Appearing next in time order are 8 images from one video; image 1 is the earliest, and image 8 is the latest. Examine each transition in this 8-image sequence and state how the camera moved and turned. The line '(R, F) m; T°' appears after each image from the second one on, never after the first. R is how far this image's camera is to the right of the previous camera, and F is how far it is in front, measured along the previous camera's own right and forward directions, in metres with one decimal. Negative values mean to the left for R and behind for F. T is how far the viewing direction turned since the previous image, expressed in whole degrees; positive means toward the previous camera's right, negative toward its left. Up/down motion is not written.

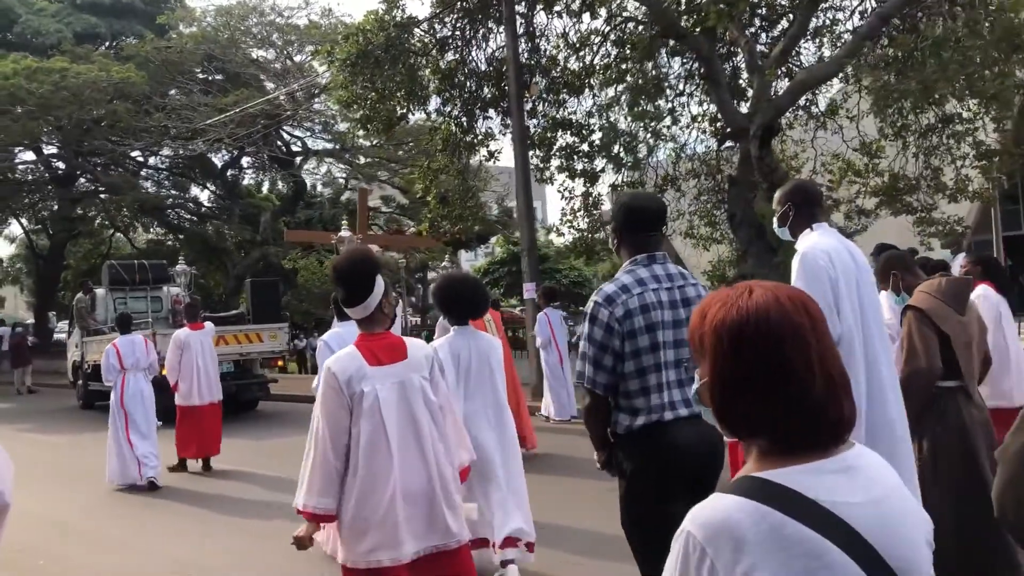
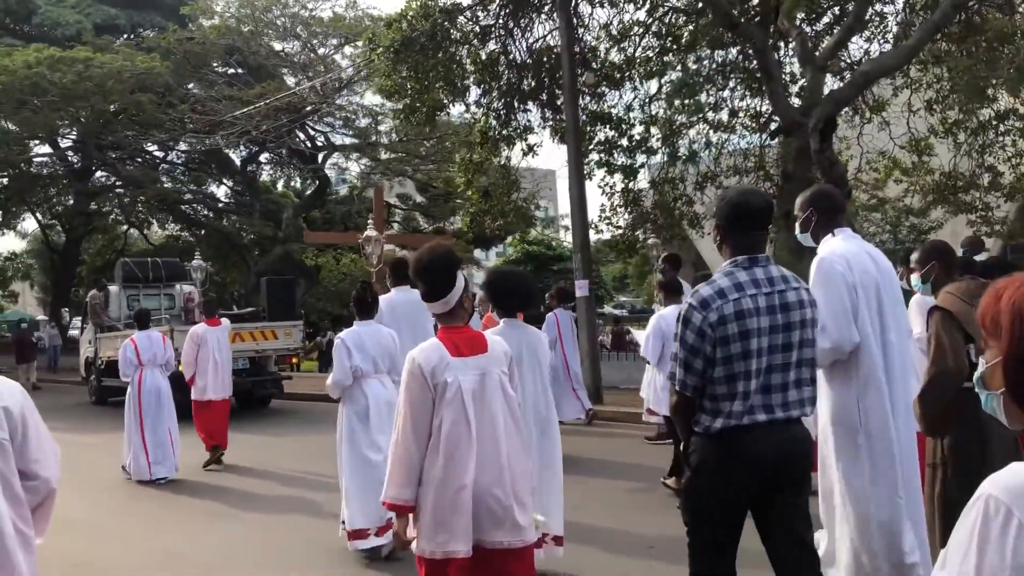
(-0.5, +0.4) m; 0°
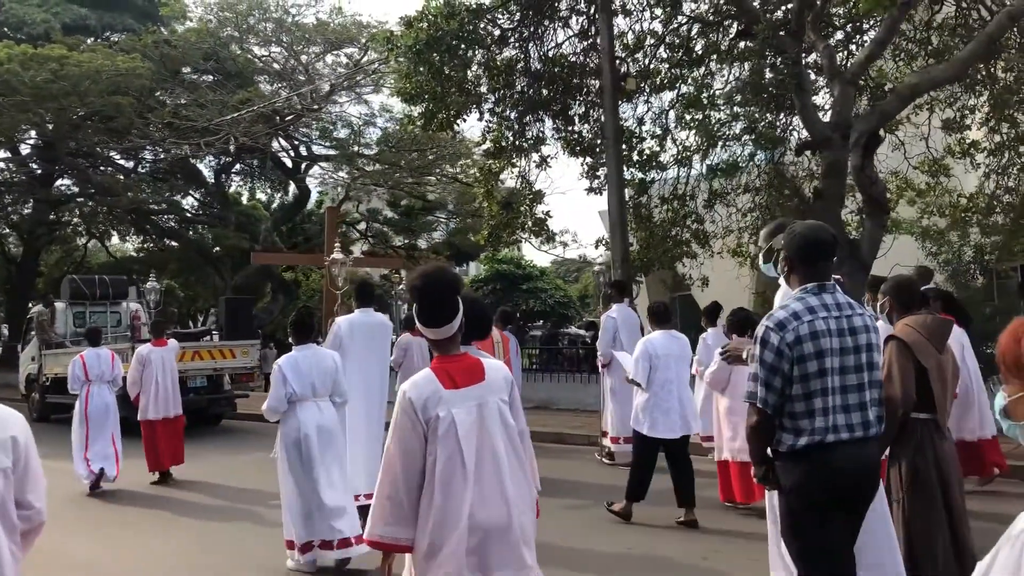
(-0.8, +0.6) m; +3°
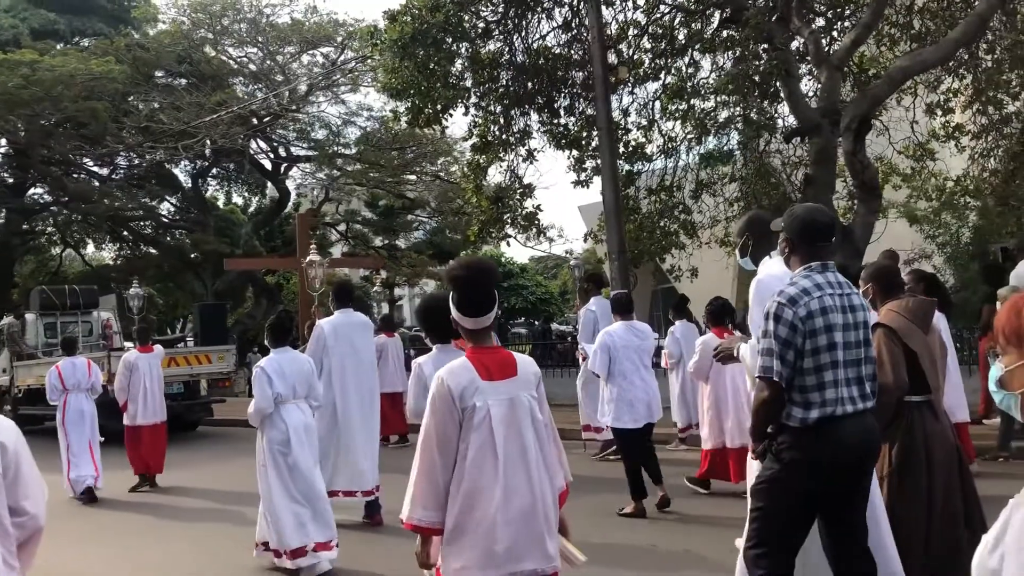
(-0.2, +0.1) m; +1°
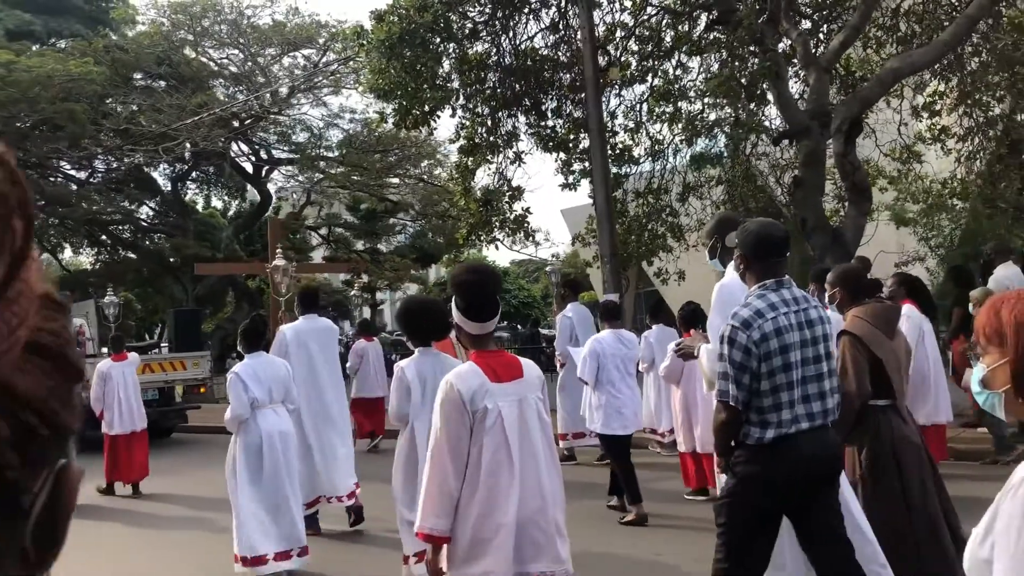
(-0.1, +0.1) m; +1°
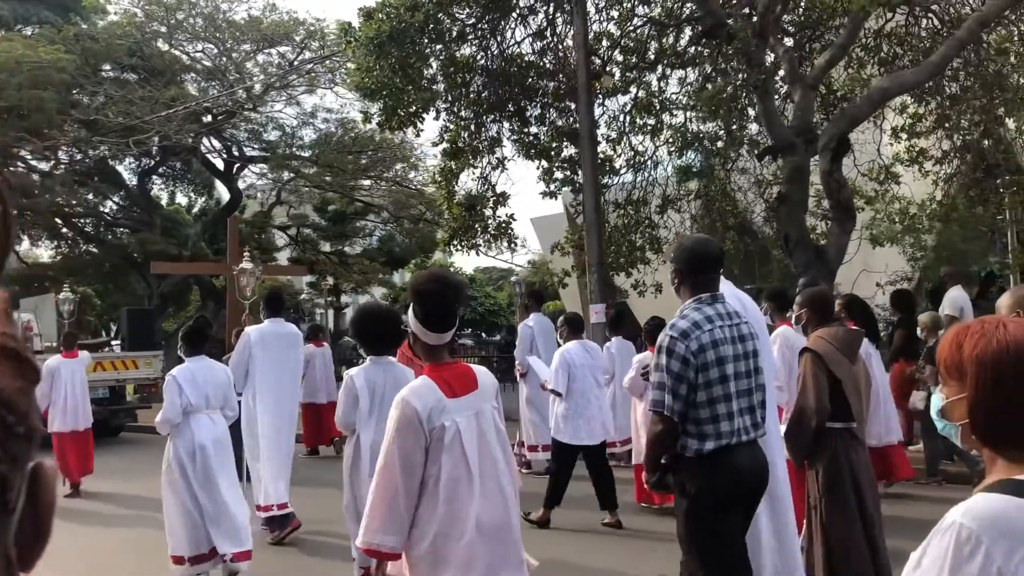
(-0.2, +0.1) m; +2°
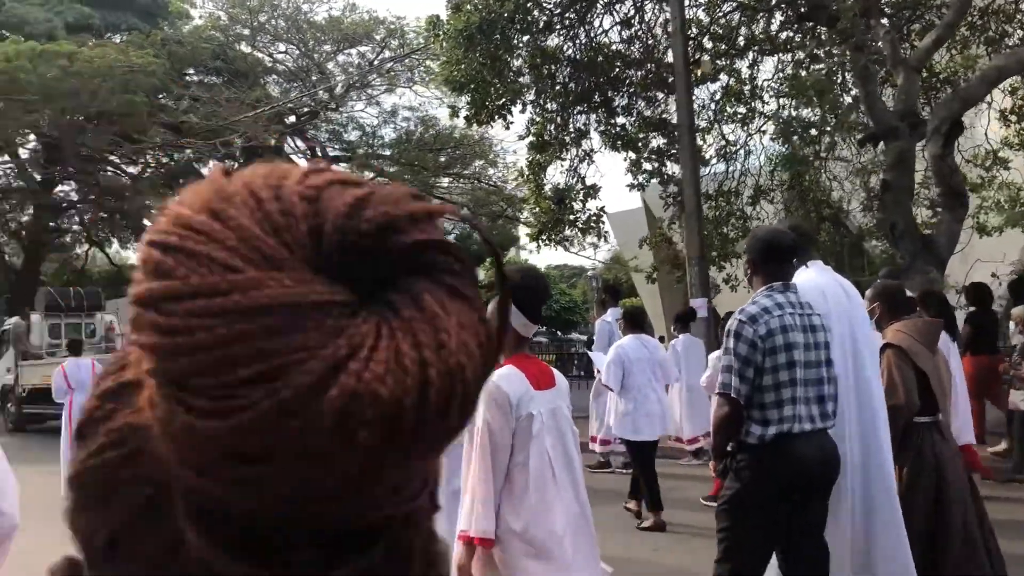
(-0.2, +0.2) m; -4°
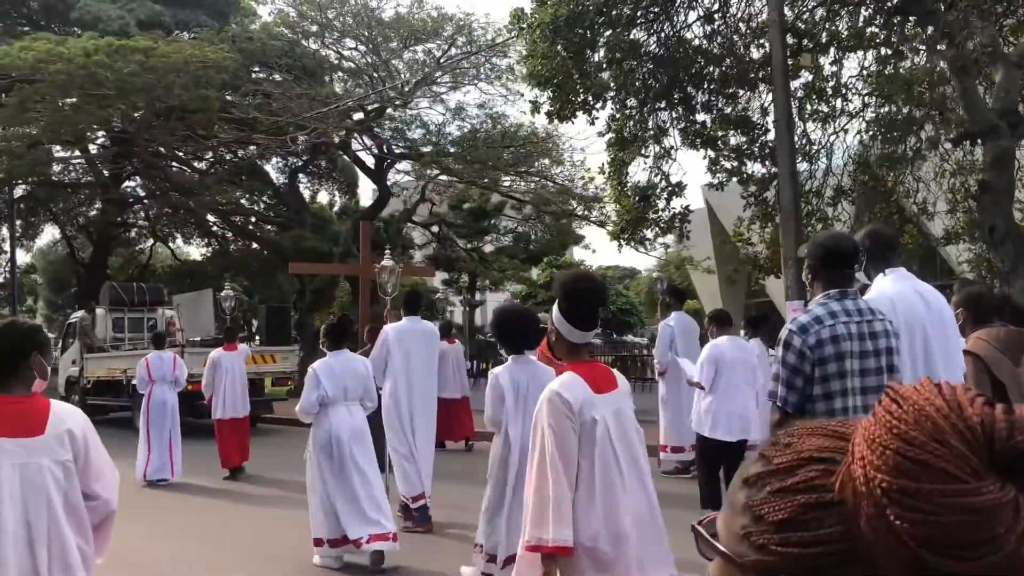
(-0.3, +0.2) m; -3°
